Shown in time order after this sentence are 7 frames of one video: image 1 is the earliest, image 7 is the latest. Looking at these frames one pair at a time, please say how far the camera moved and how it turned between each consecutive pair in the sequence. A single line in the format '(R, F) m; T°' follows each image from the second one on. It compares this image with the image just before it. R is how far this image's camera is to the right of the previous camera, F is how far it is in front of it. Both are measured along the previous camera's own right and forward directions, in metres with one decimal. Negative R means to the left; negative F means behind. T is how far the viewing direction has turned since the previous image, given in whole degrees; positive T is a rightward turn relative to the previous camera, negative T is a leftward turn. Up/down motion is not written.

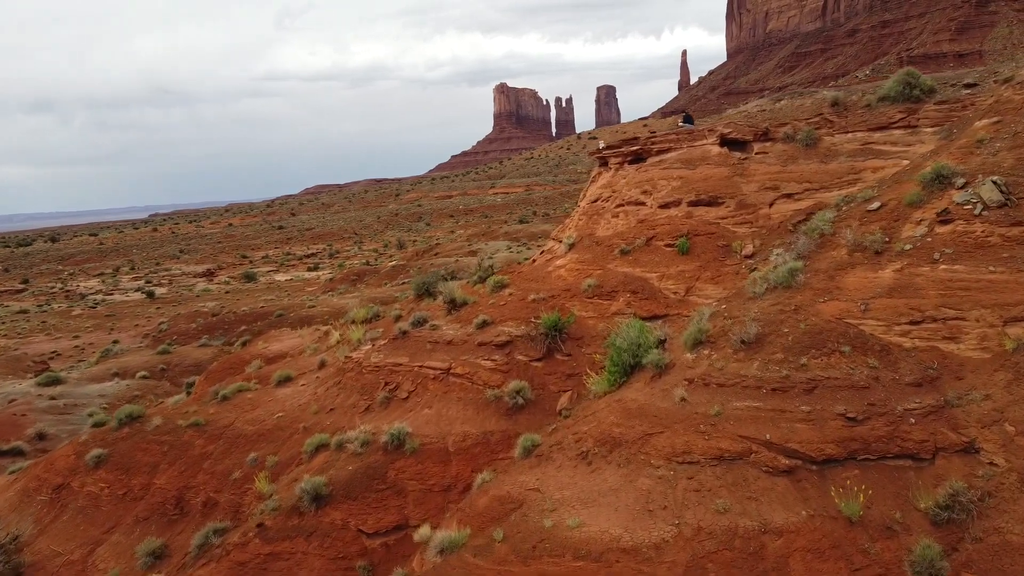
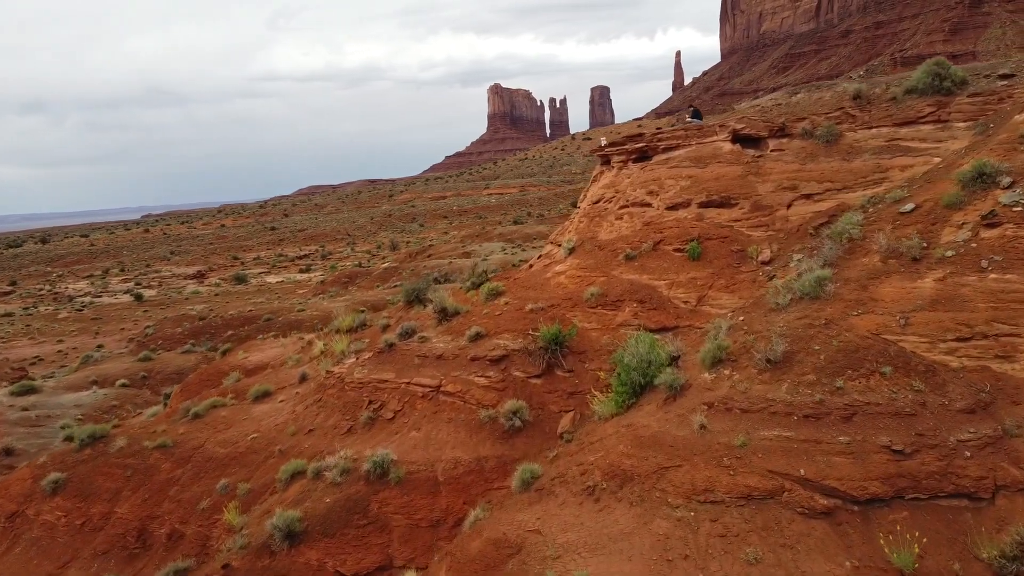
(0.0, +0.9) m; 0°
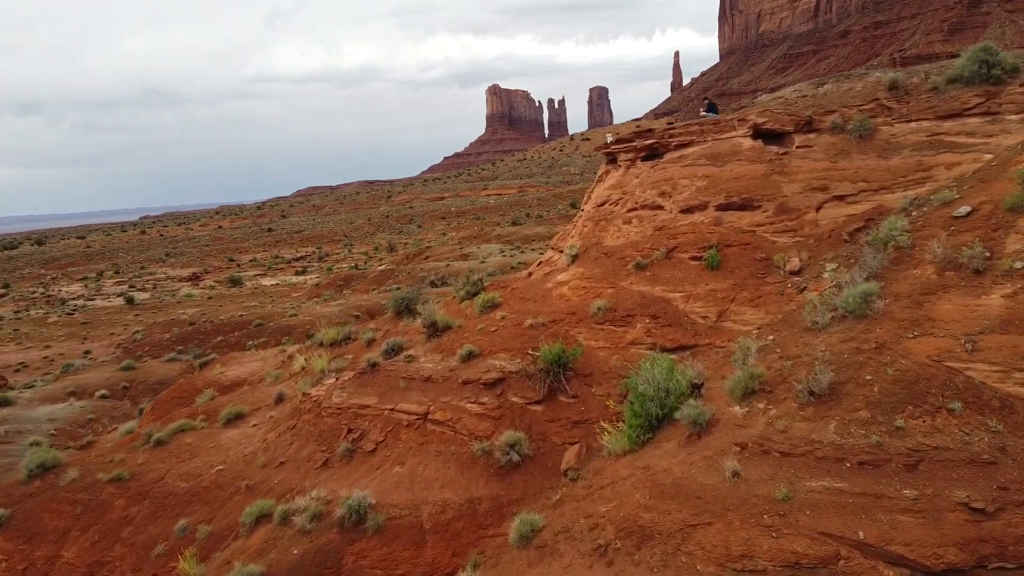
(0.0, +1.1) m; 0°
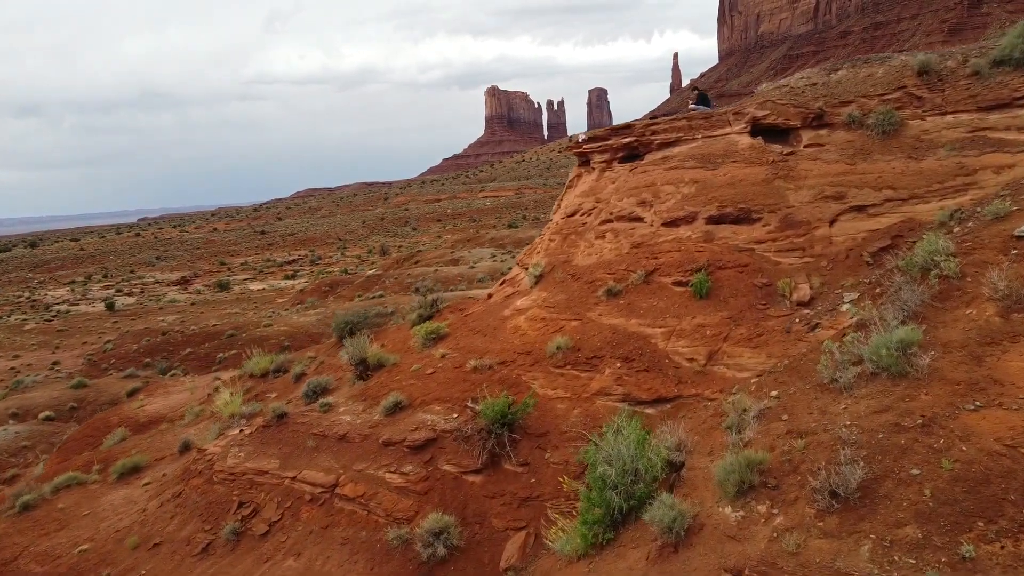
(+0.6, +1.9) m; 0°
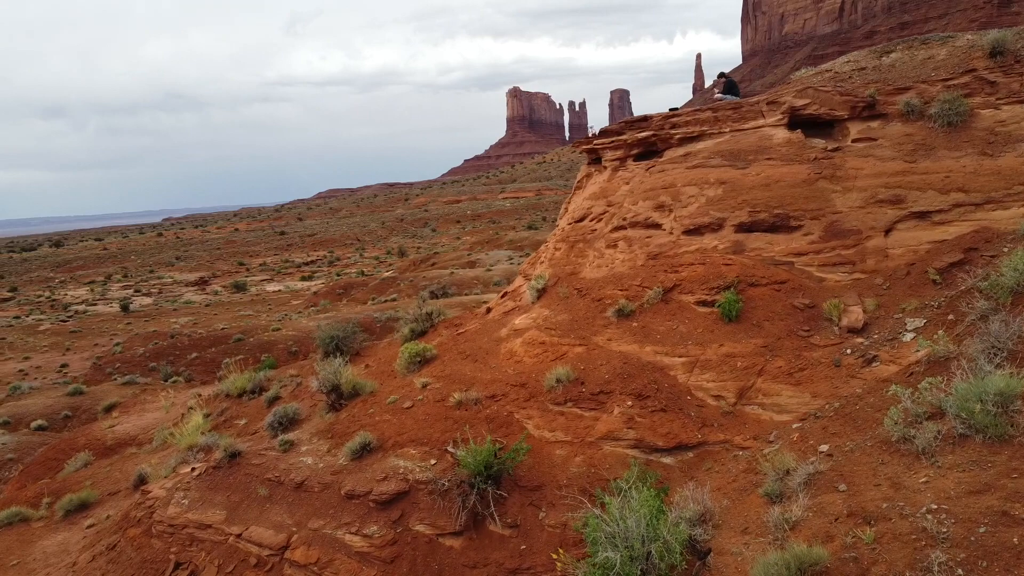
(+0.2, +1.2) m; -1°
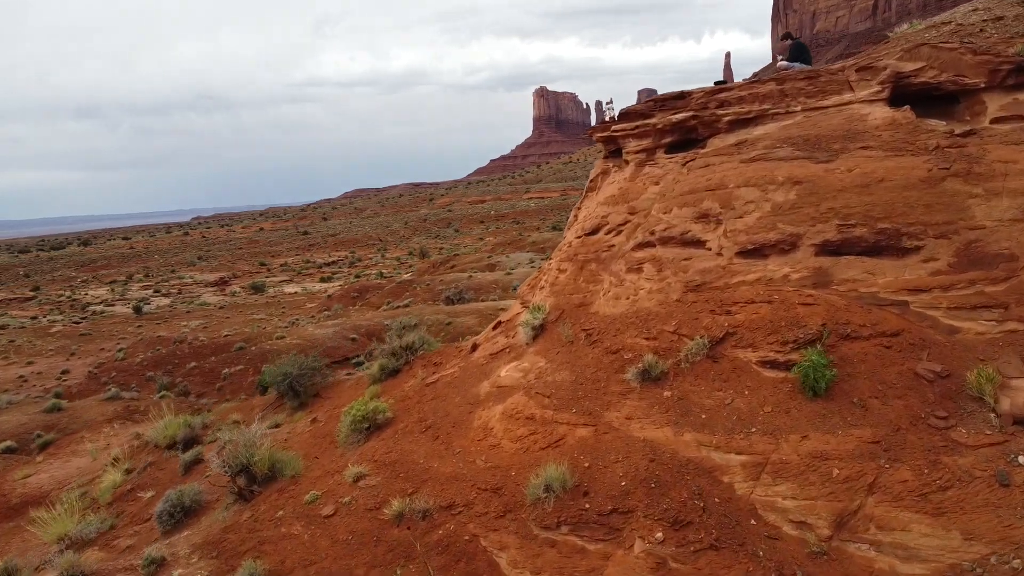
(+0.3, +2.2) m; -2°
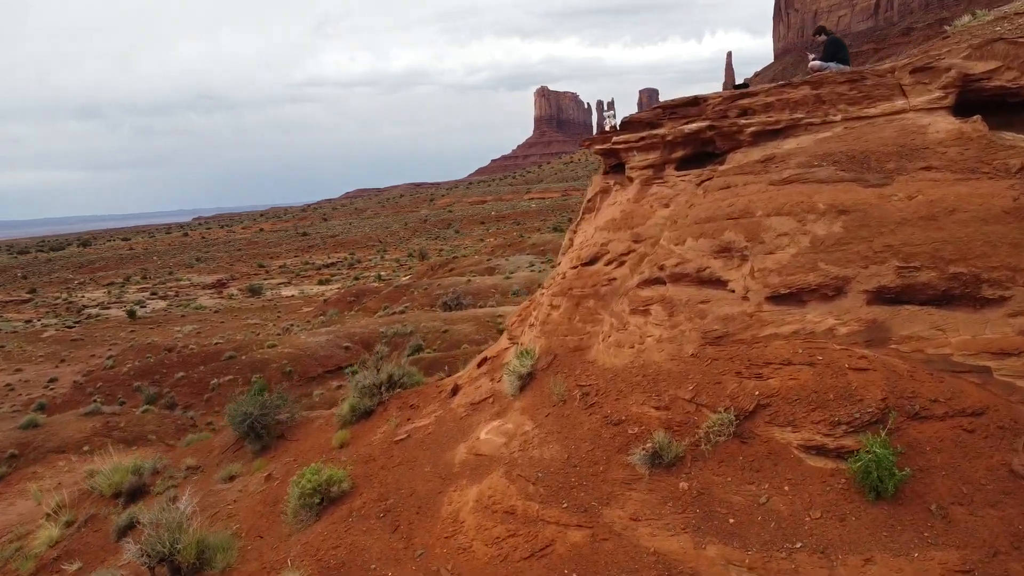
(+0.1, +1.0) m; 0°
